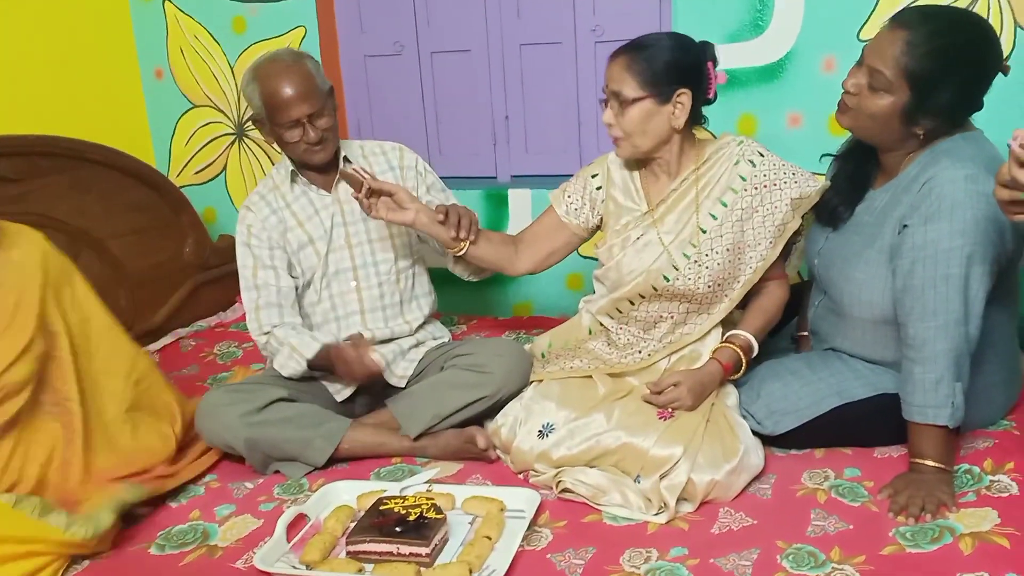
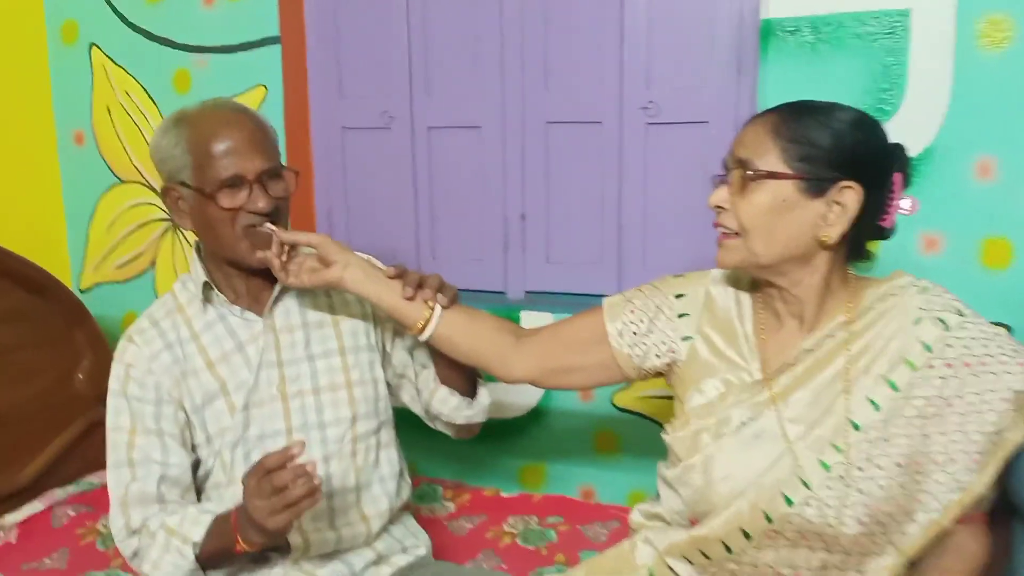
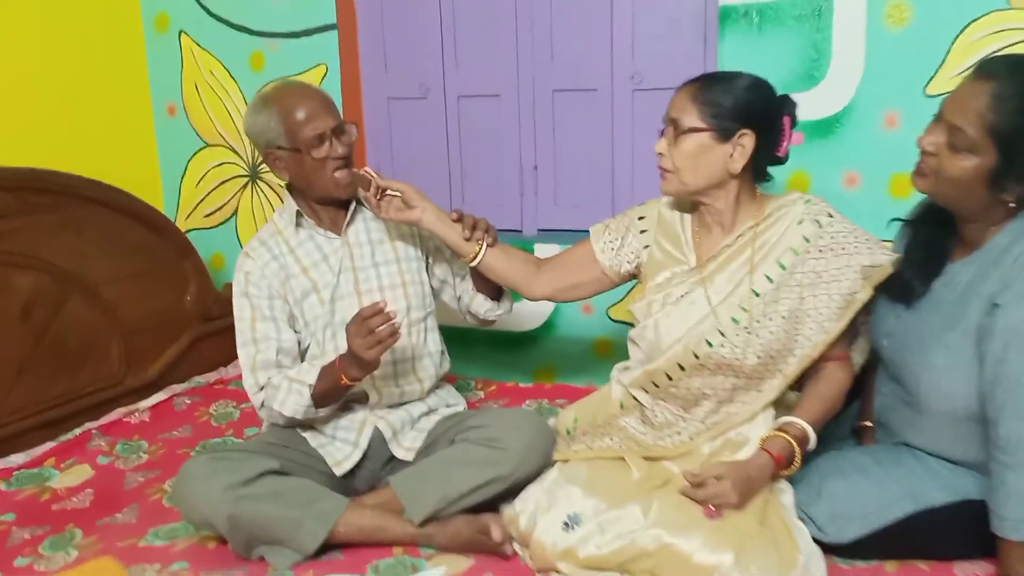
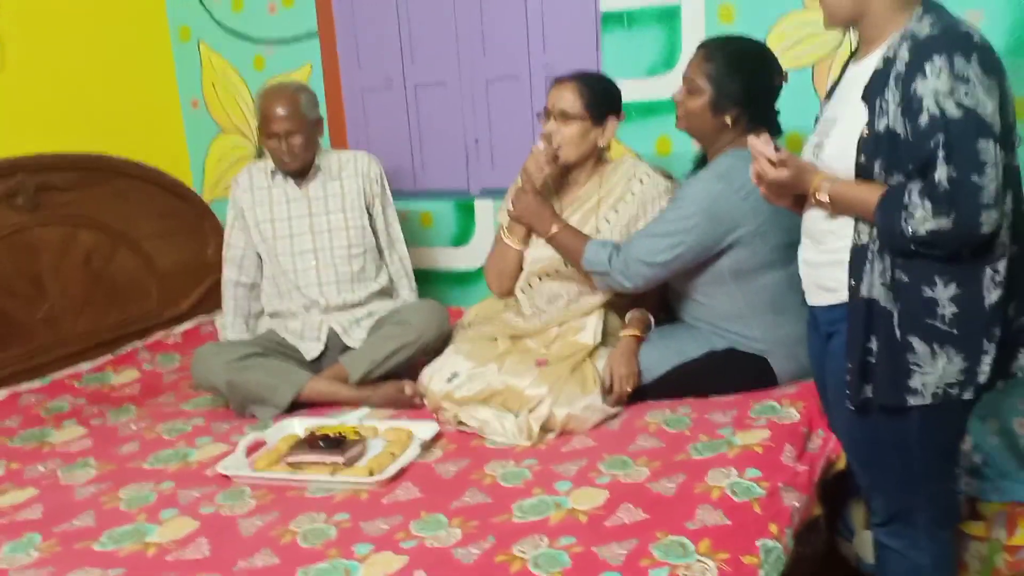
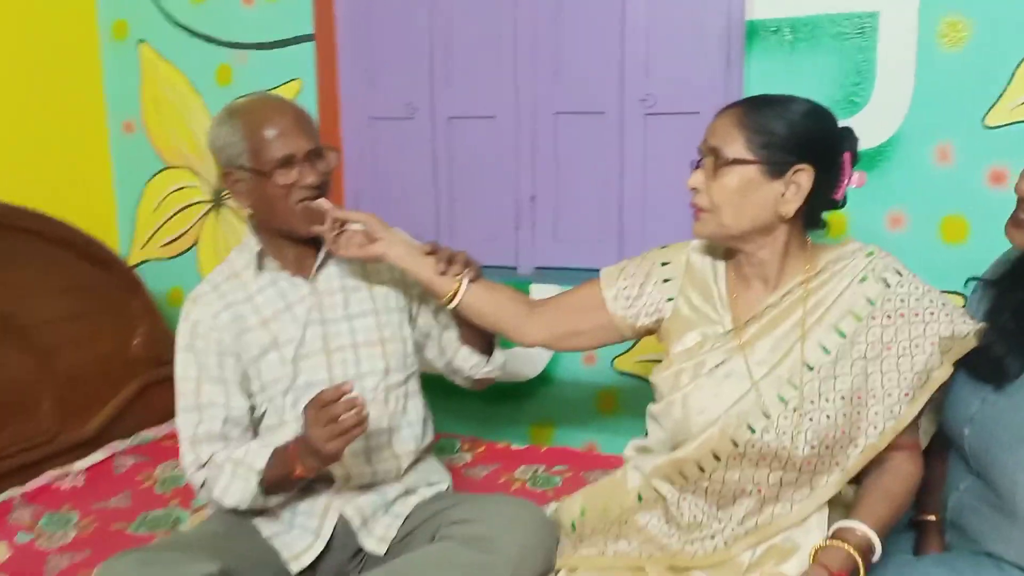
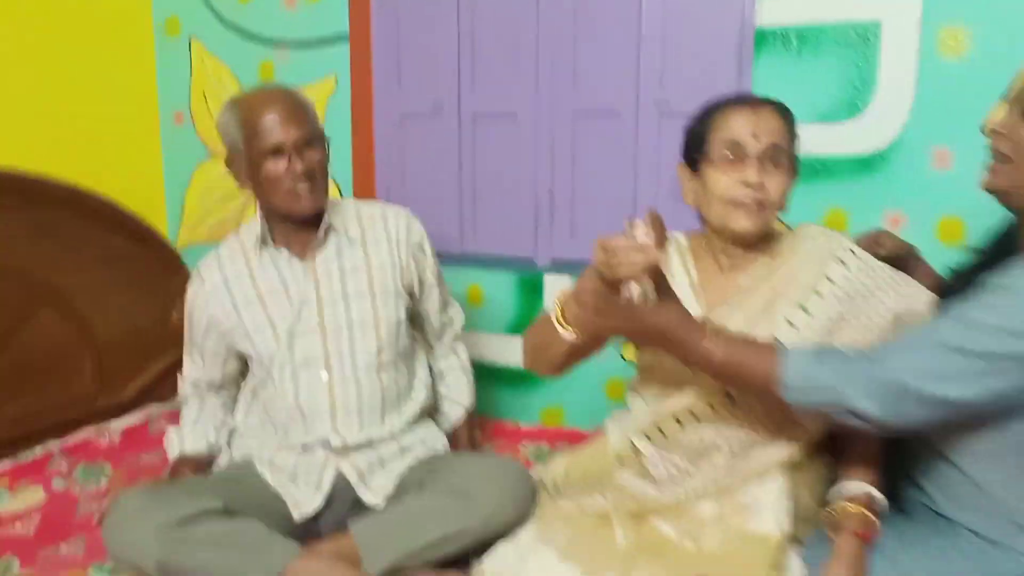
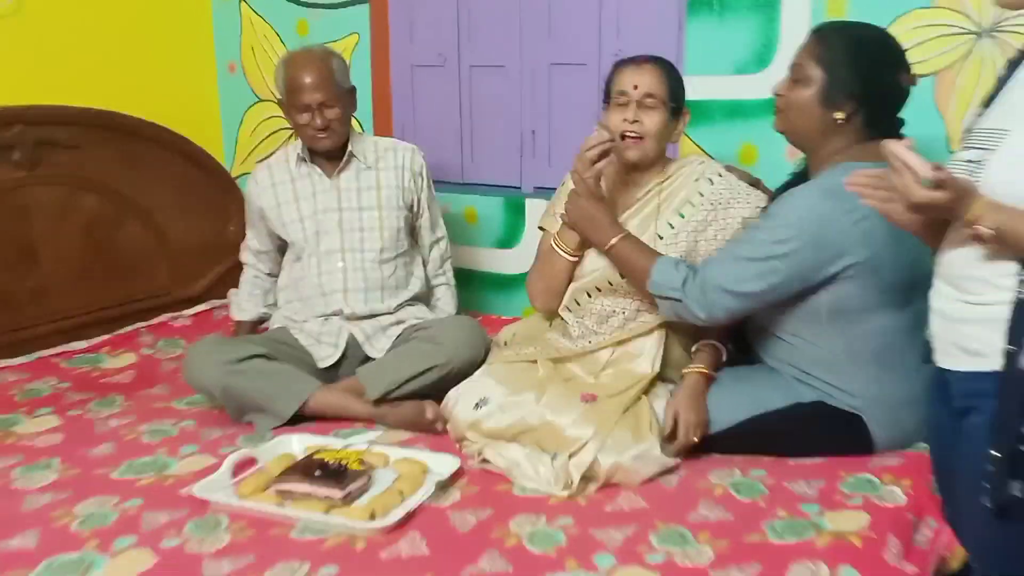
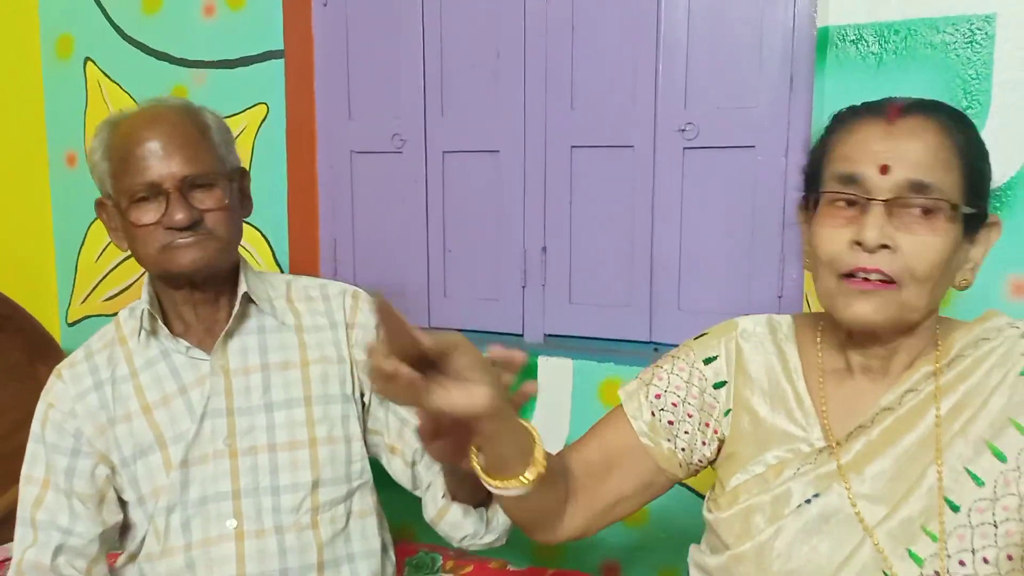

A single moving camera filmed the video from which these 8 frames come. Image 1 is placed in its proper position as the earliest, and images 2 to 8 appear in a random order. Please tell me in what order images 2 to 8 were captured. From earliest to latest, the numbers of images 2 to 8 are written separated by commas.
3, 5, 2, 8, 6, 7, 4
